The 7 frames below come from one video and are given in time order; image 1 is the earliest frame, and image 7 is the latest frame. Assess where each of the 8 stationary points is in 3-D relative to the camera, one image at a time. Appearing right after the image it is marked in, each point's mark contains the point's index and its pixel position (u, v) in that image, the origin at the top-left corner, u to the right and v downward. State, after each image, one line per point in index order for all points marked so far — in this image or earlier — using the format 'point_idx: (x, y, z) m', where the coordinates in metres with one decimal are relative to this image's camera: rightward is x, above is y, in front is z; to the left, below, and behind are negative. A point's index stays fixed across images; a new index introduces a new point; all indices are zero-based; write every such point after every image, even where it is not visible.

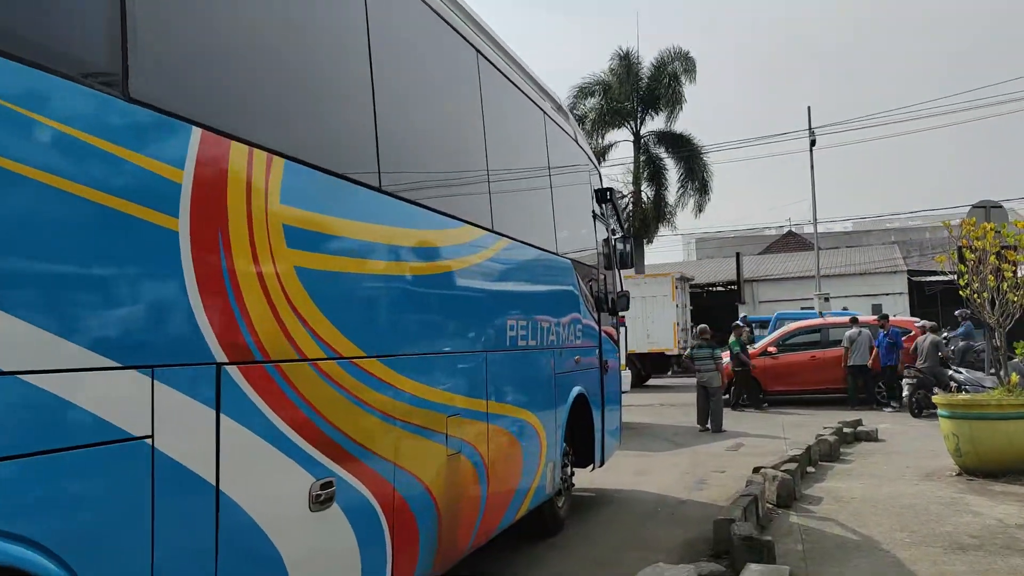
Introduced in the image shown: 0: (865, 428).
0: (+4.5, -1.8, +11.7) m
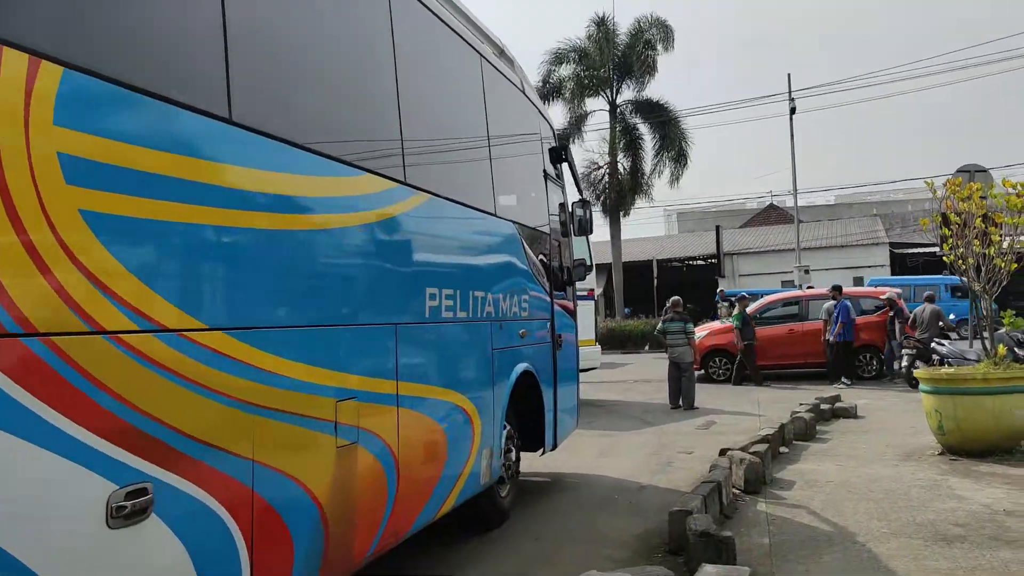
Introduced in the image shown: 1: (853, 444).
0: (+4.0, -1.4, +11.1) m
1: (+3.3, -1.5, +8.9) m
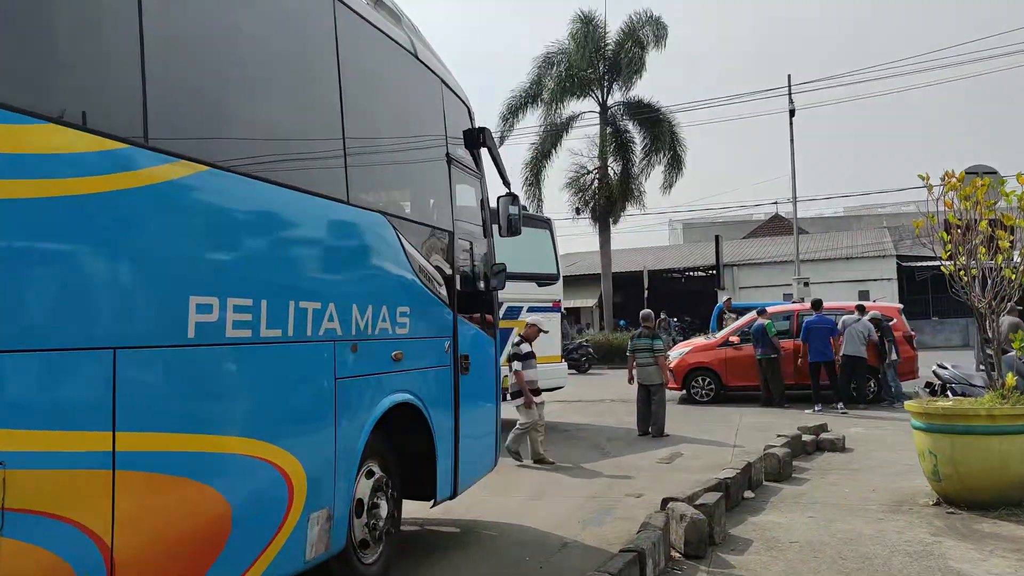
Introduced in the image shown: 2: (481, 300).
0: (+3.4, -1.5, +9.8) m
1: (+2.6, -1.6, +7.5) m
2: (-0.2, -0.1, +6.4) m
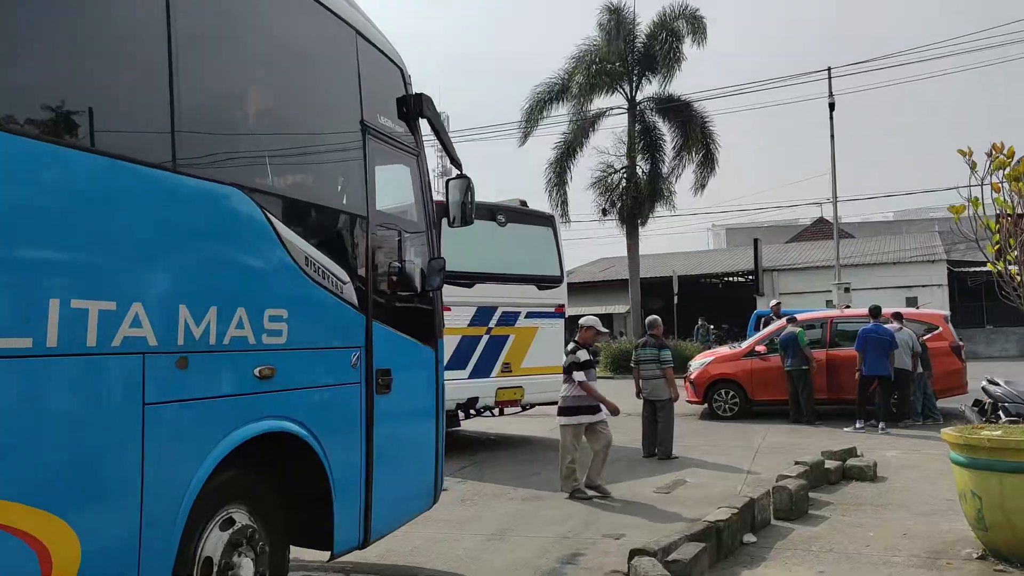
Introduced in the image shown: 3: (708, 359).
0: (+3.2, -1.6, +8.5) m
1: (+2.3, -1.6, +6.3) m
2: (-0.5, -0.1, +5.3) m
3: (+2.9, -1.1, +13.6) m
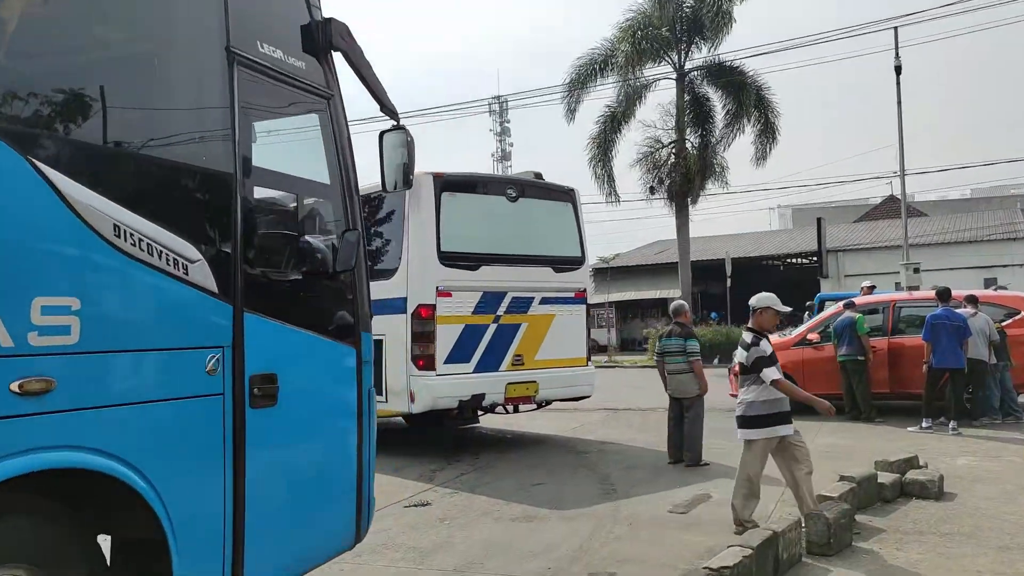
0: (+3.1, -1.4, +7.1) m
1: (+2.1, -1.5, +4.9) m
2: (-0.8, 0.0, +4.1) m
3: (+3.2, -0.8, +12.2) m
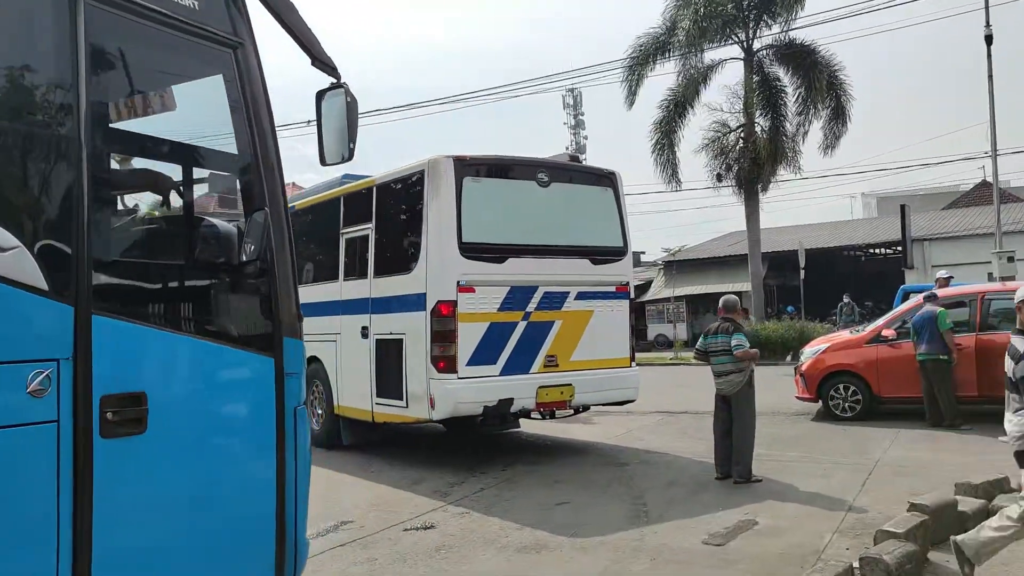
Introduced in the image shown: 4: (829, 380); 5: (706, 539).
0: (+3.2, -1.3, +5.9) m
1: (+2.0, -1.5, +3.9) m
2: (-1.0, 0.0, +3.3) m
3: (+3.7, -0.7, +11.1) m
4: (+3.8, -1.1, +11.0) m
5: (+1.2, -1.5, +5.6) m
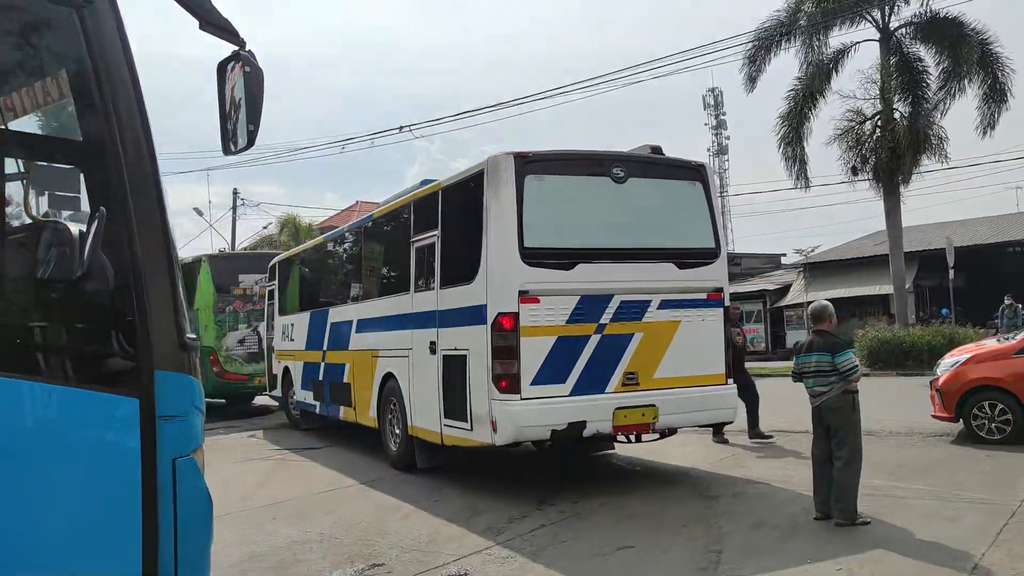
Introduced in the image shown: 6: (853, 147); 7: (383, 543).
0: (+3.4, -1.3, +4.5) m
1: (+1.9, -1.5, +2.7) m
2: (-1.2, 0.0, +2.6) m
3: (+4.7, -0.7, +9.5) m
4: (+4.7, -1.1, +9.4) m
5: (+1.3, -1.6, +4.6) m
6: (+7.0, +2.9, +19.1) m
7: (-0.9, -1.8, +6.5) m
